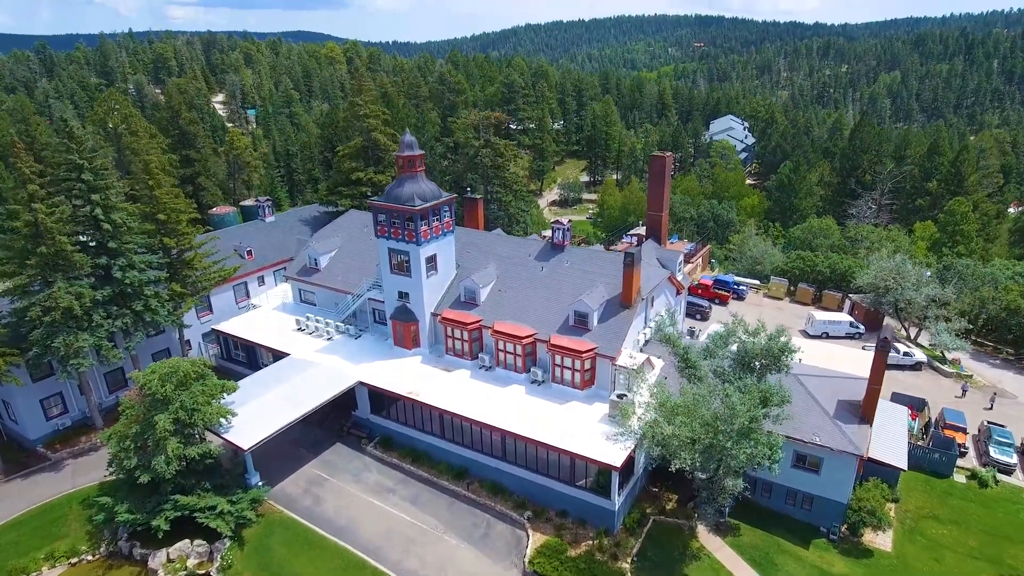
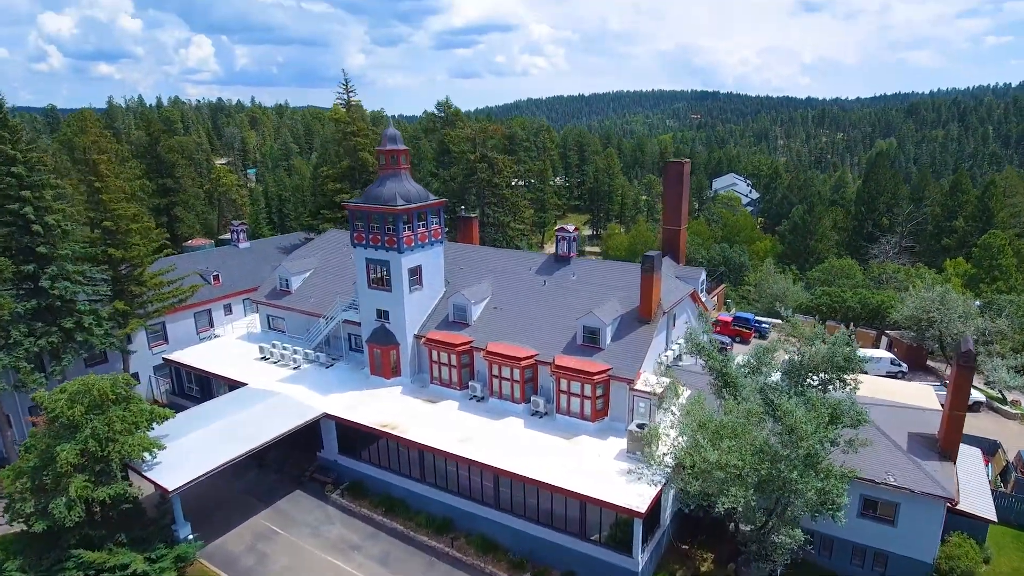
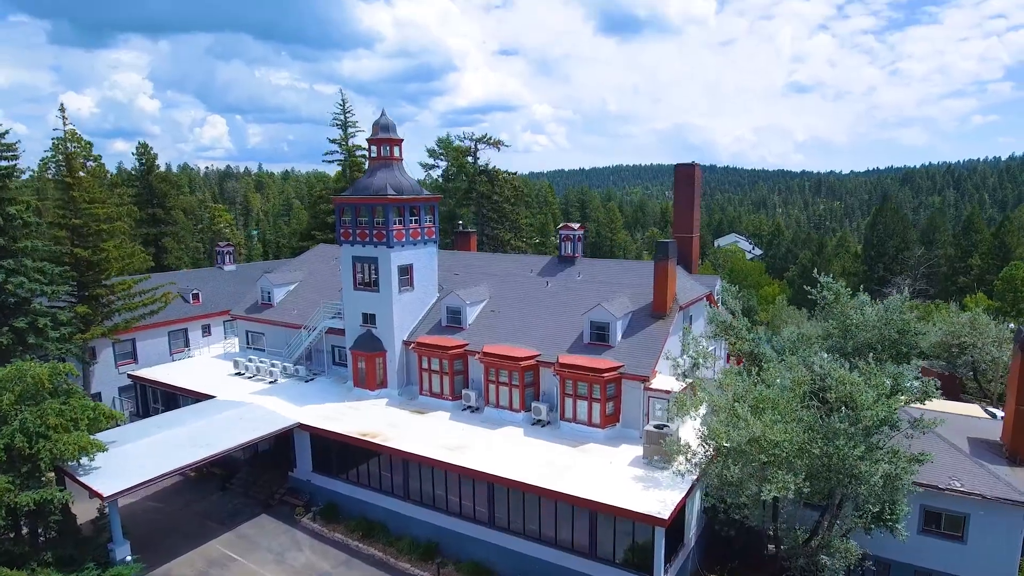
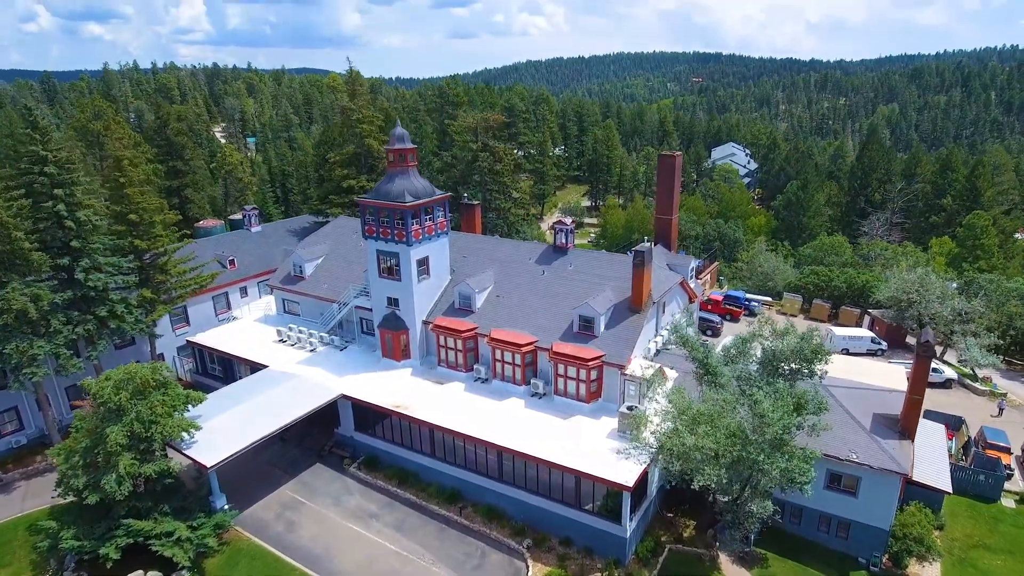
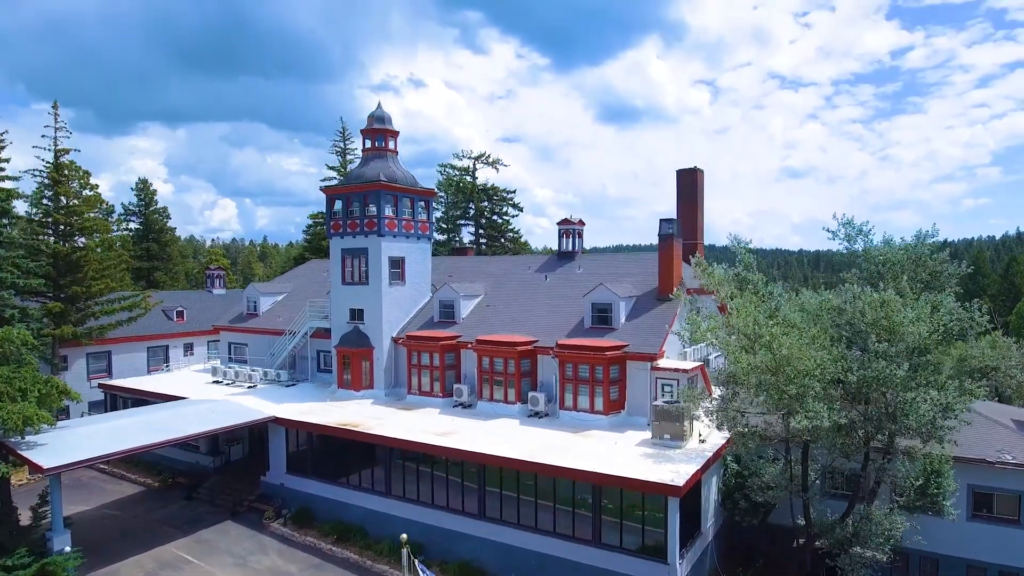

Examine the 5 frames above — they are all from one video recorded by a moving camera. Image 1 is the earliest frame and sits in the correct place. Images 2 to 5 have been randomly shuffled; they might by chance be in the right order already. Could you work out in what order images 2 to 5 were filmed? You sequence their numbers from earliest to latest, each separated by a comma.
4, 2, 3, 5
